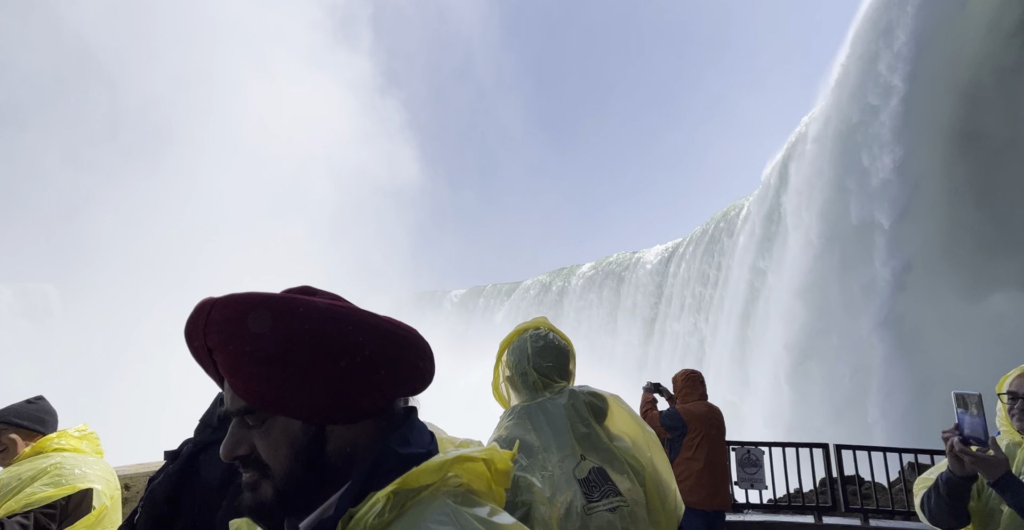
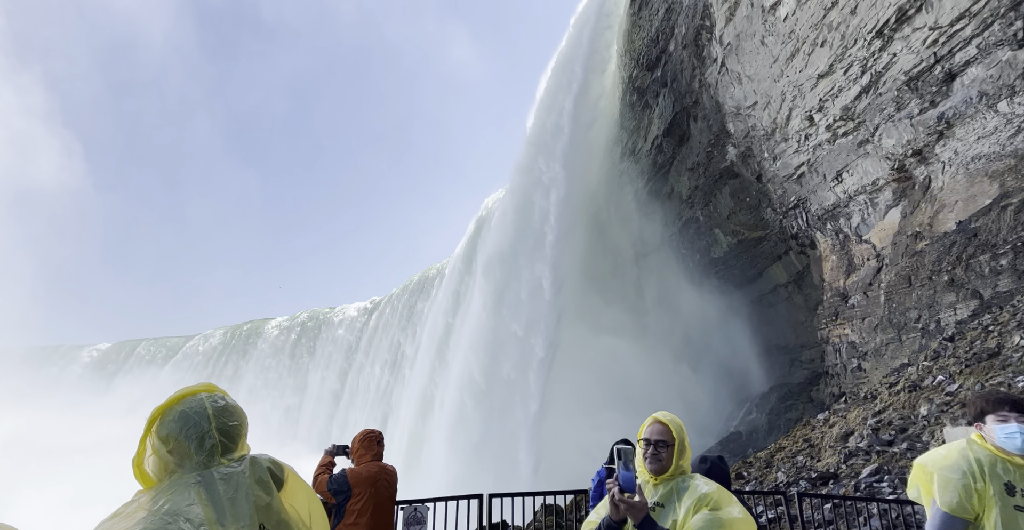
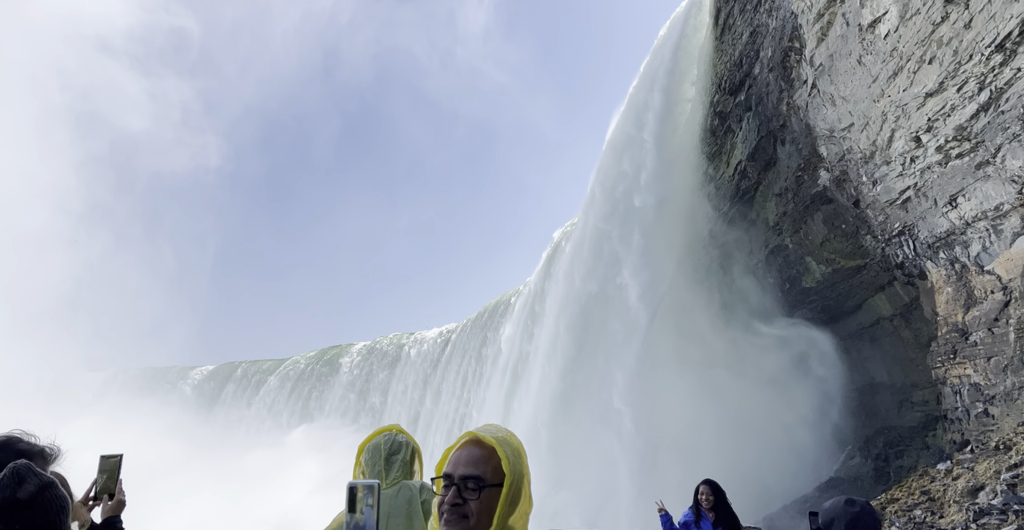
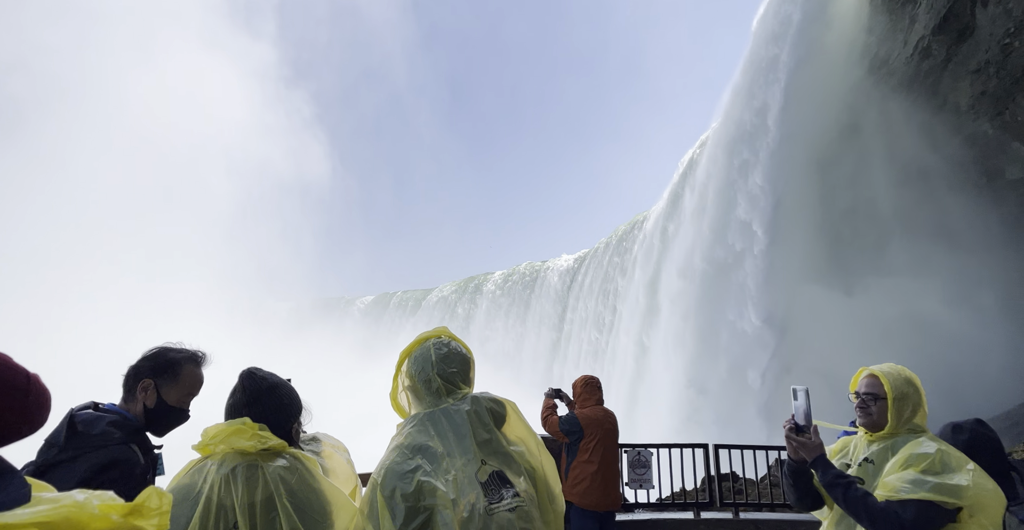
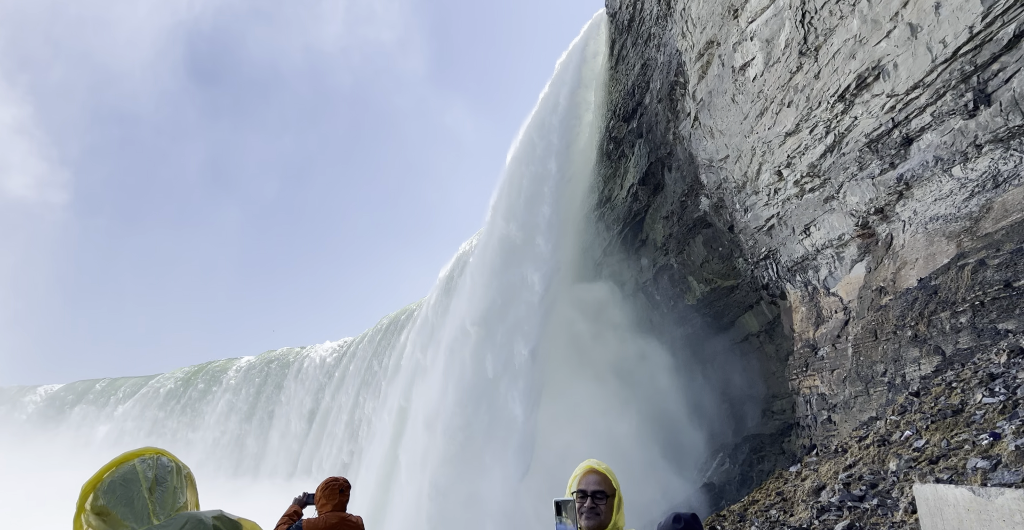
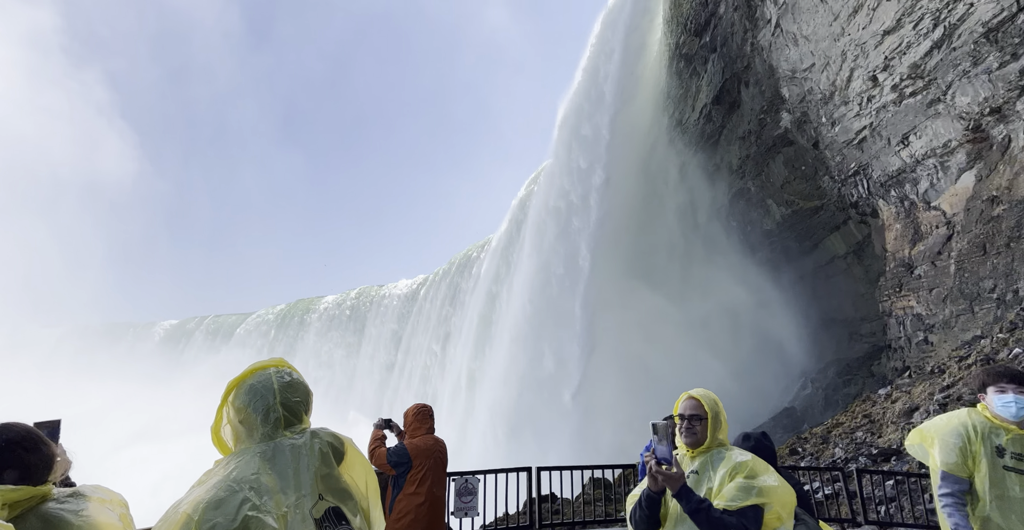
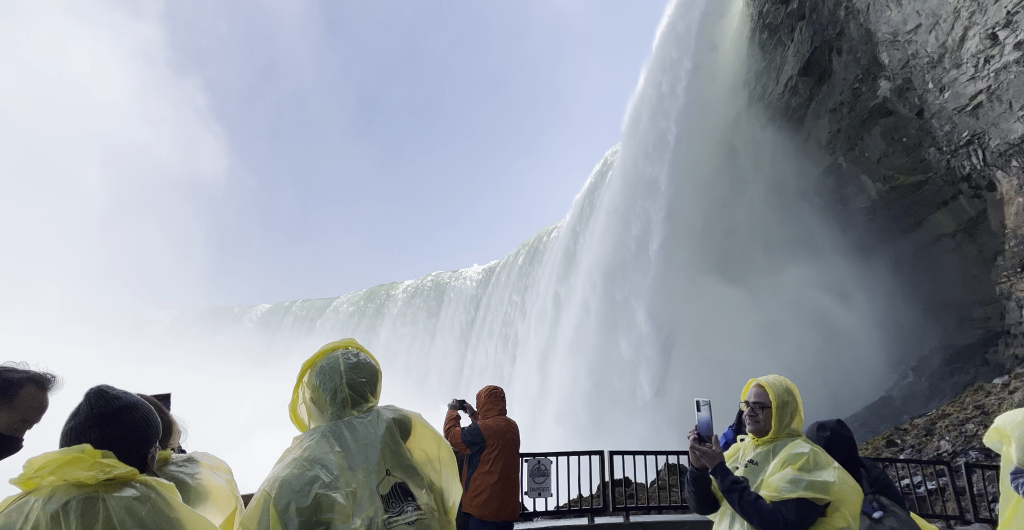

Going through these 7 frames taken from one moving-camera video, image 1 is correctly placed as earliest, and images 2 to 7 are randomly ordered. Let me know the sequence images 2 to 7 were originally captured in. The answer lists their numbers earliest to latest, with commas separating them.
4, 7, 6, 2, 5, 3
